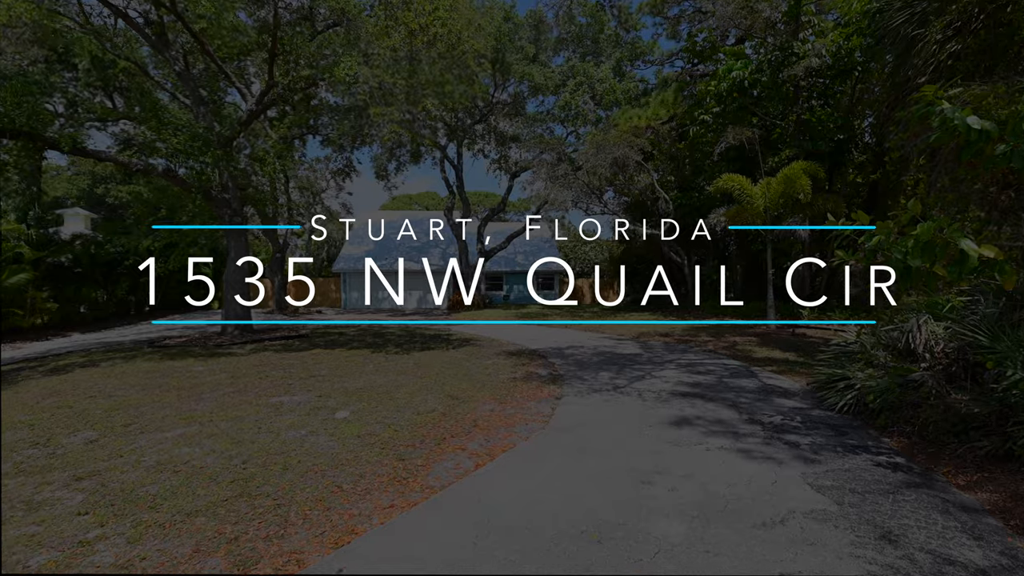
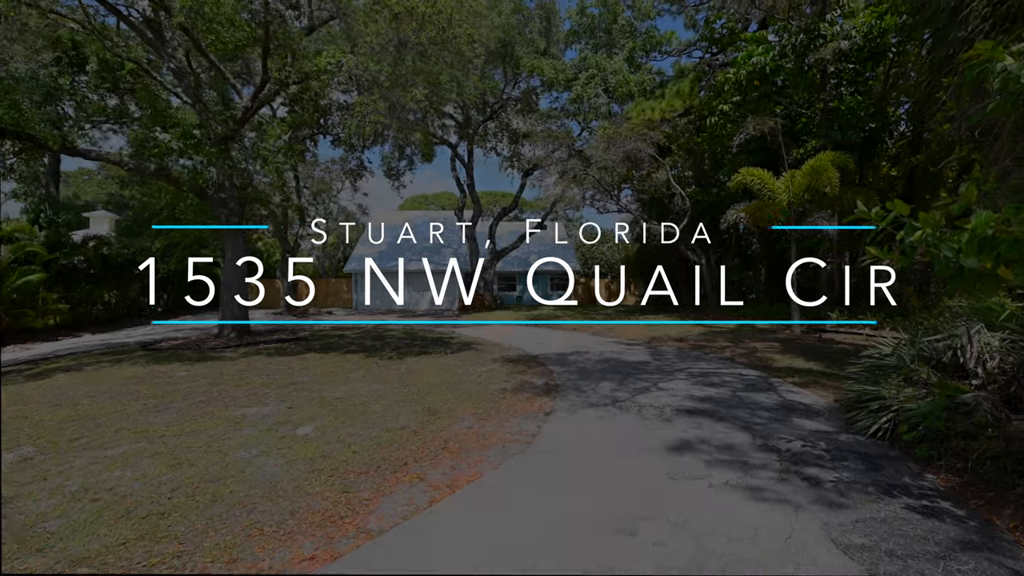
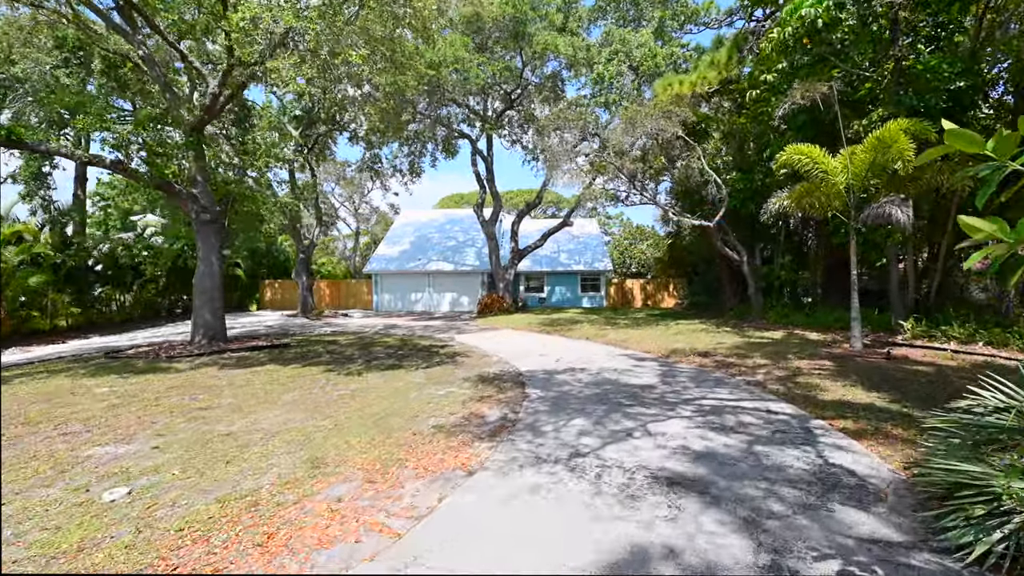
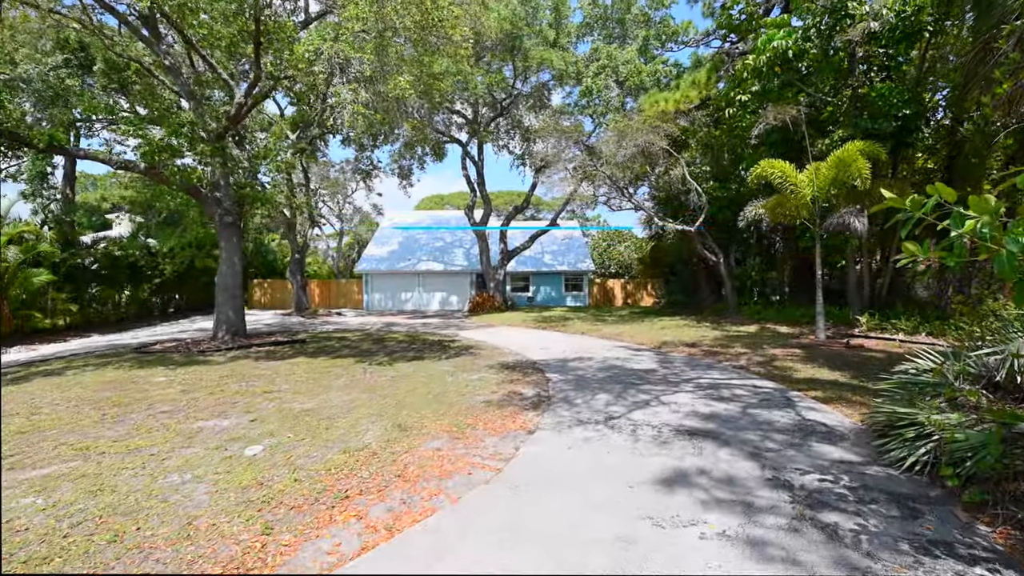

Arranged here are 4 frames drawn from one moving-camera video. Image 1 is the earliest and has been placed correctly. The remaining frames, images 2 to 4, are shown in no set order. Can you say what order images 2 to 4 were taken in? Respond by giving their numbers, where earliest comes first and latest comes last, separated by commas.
2, 4, 3
